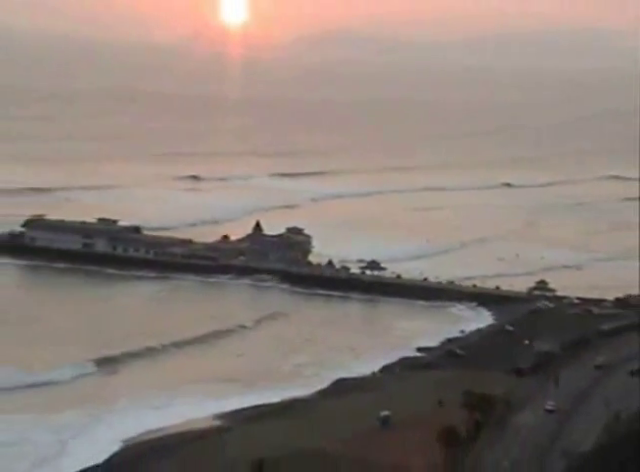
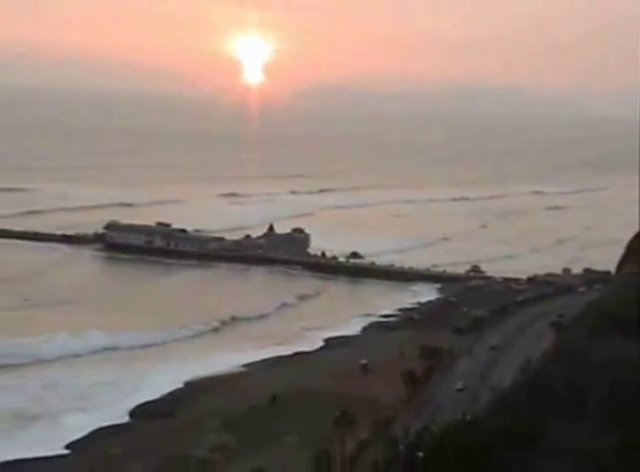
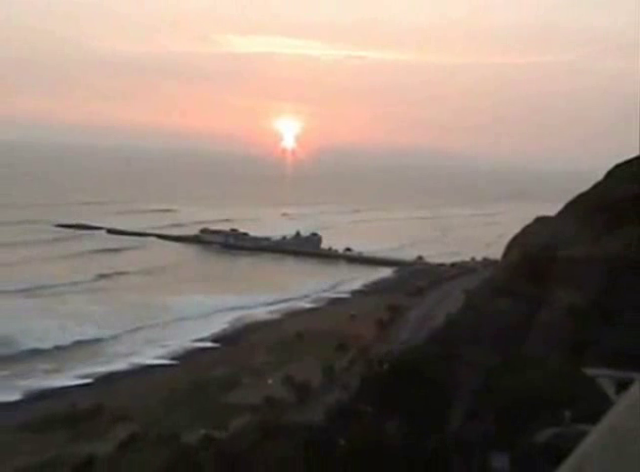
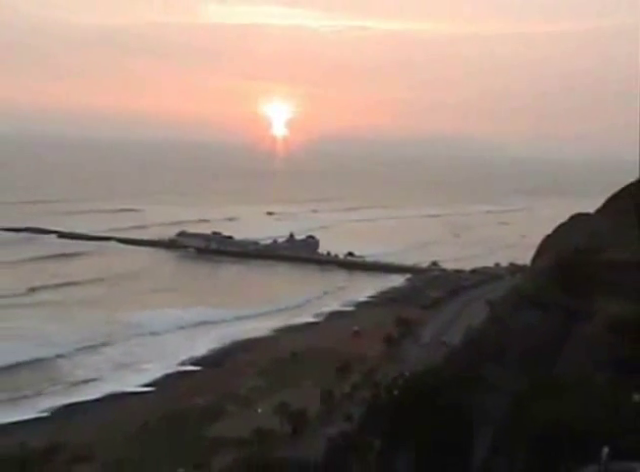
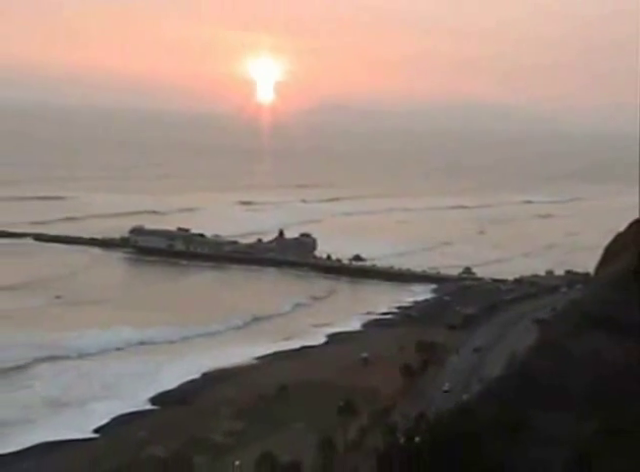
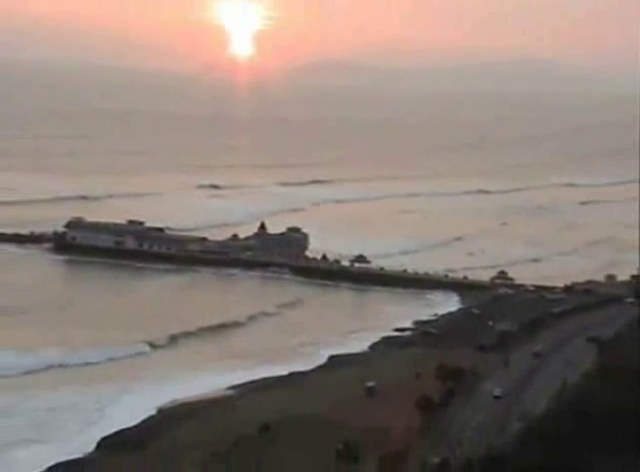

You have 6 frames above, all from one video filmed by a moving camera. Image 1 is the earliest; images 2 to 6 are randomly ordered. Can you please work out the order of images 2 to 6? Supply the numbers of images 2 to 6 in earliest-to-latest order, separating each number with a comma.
6, 2, 5, 4, 3
